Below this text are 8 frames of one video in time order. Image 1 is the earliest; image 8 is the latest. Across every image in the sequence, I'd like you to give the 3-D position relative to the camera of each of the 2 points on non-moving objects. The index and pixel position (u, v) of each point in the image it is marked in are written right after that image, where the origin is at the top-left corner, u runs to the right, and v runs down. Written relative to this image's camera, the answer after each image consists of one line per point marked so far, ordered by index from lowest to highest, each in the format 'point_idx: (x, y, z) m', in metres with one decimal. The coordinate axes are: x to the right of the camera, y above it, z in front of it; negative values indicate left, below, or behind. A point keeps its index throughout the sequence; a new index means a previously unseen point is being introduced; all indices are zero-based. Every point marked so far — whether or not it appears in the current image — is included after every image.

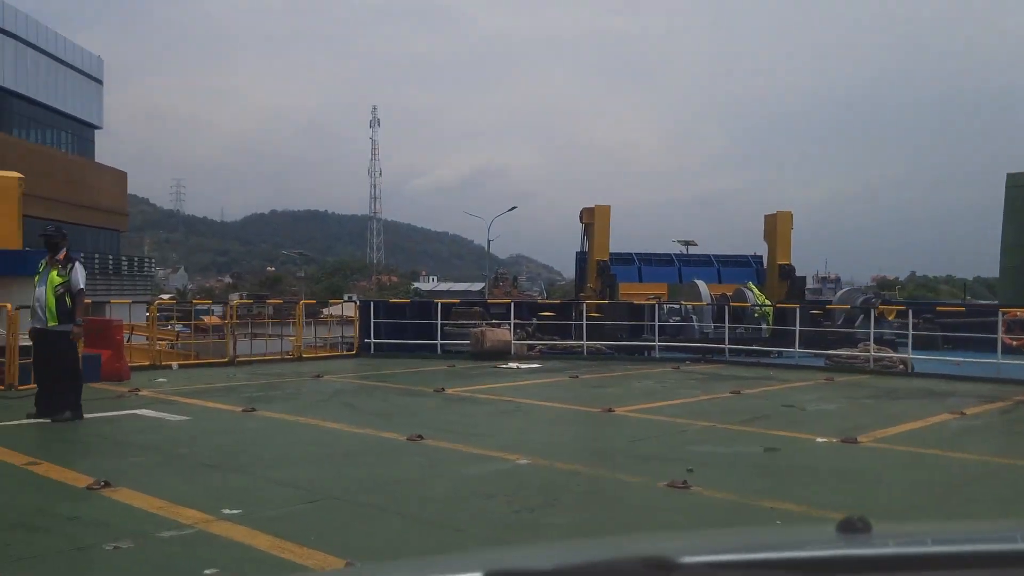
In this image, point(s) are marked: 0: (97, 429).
0: (-3.5, -1.2, +7.6) m
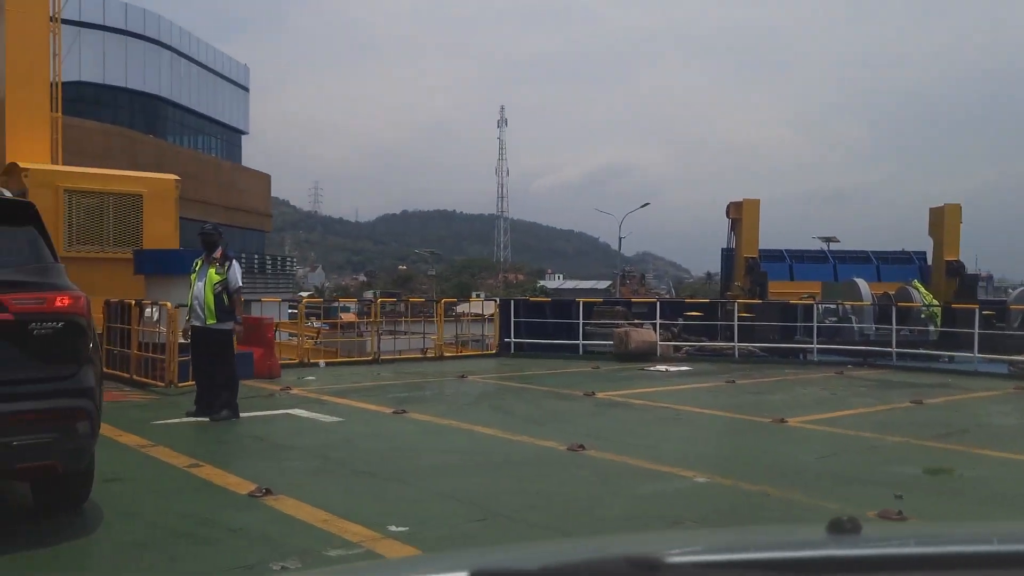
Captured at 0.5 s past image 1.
0: (-2.2, -1.2, +7.5) m
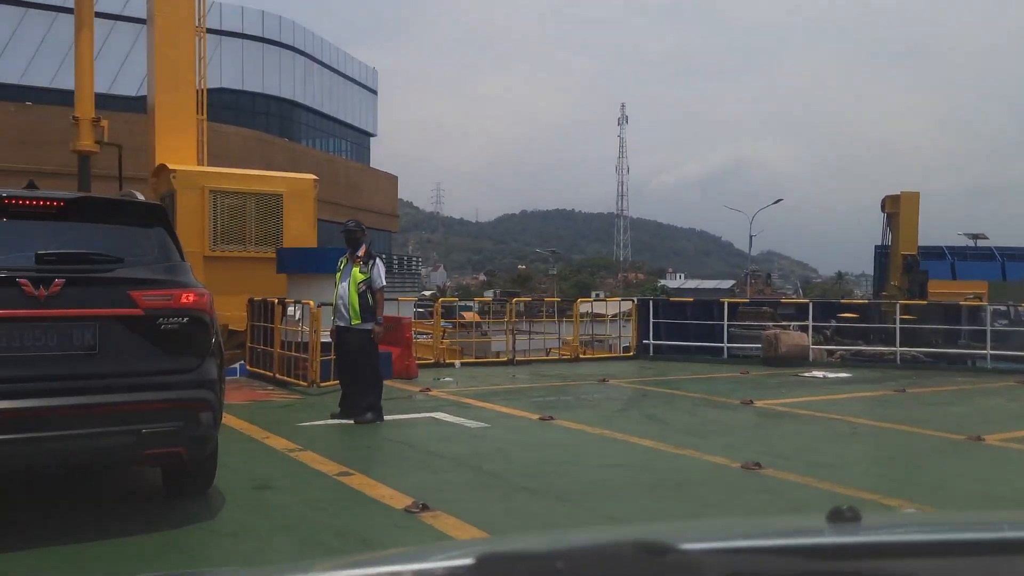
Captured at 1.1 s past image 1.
0: (-0.9, -1.2, +7.2) m
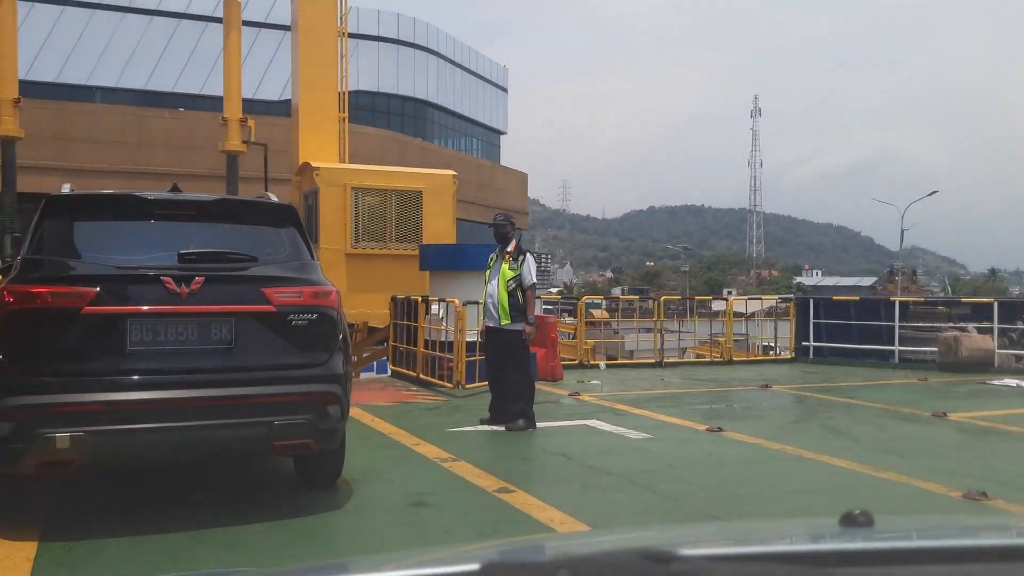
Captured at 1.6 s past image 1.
0: (+0.3, -1.2, +6.7) m
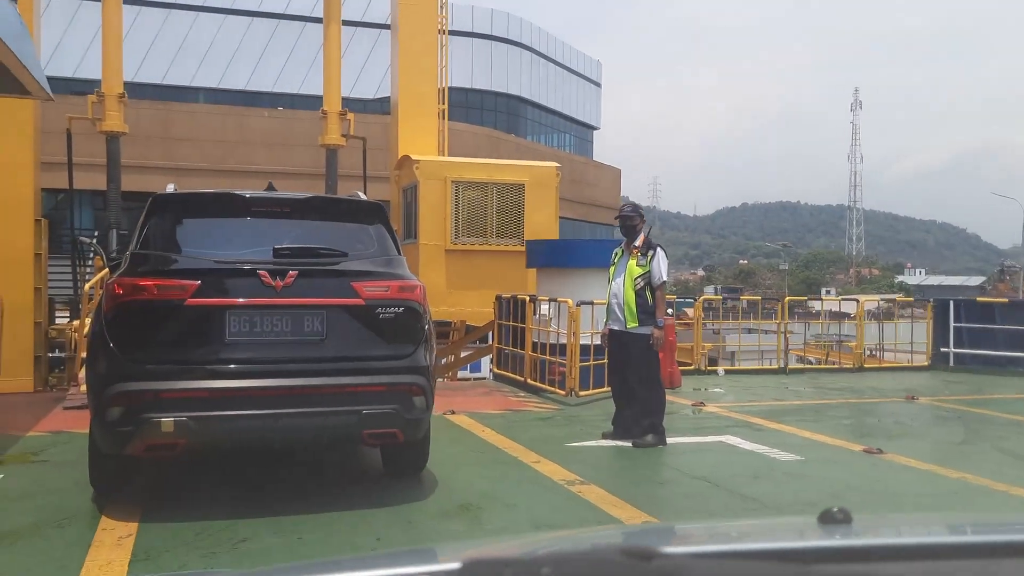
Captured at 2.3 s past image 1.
0: (+1.2, -1.2, +5.9) m
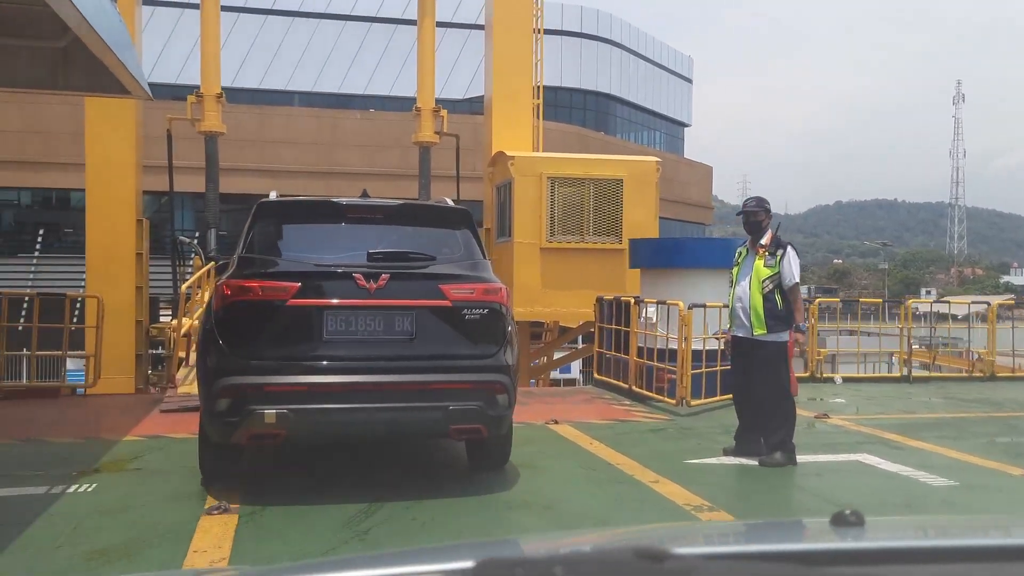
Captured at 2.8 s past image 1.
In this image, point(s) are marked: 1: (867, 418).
0: (+1.9, -1.2, +5.3) m
1: (+3.2, -1.2, +8.0) m
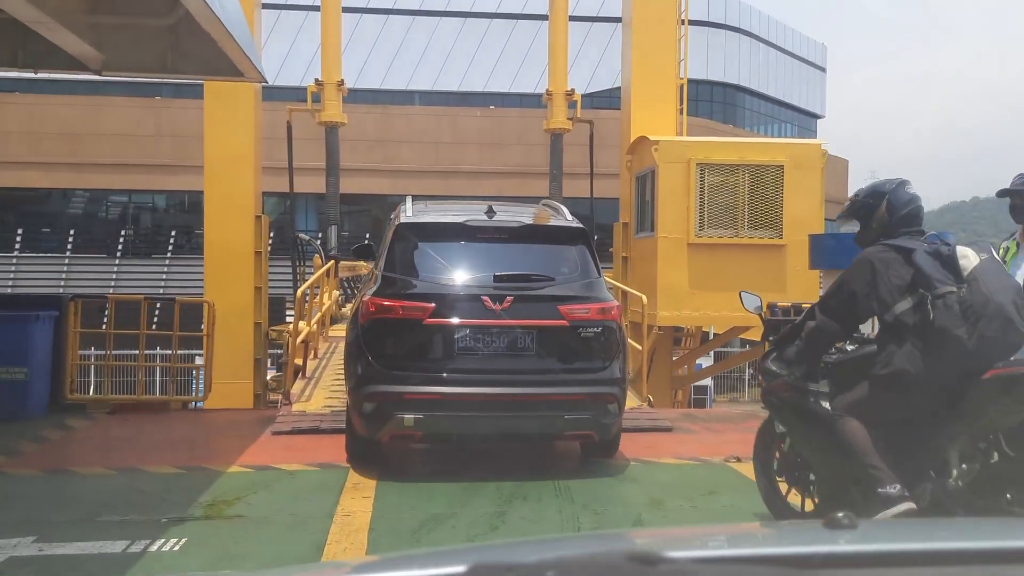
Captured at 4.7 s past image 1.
0: (+2.8, -1.2, +3.7) m
1: (+4.4, -1.2, +6.3) m
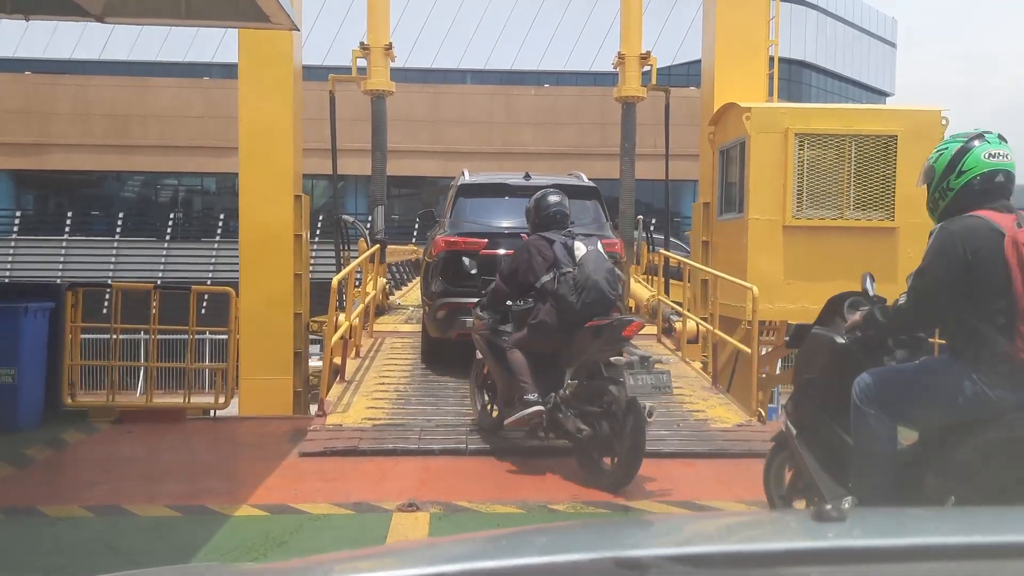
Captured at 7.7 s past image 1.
0: (+3.1, -1.2, +2.3) m
1: (+4.9, -1.2, +4.7) m
